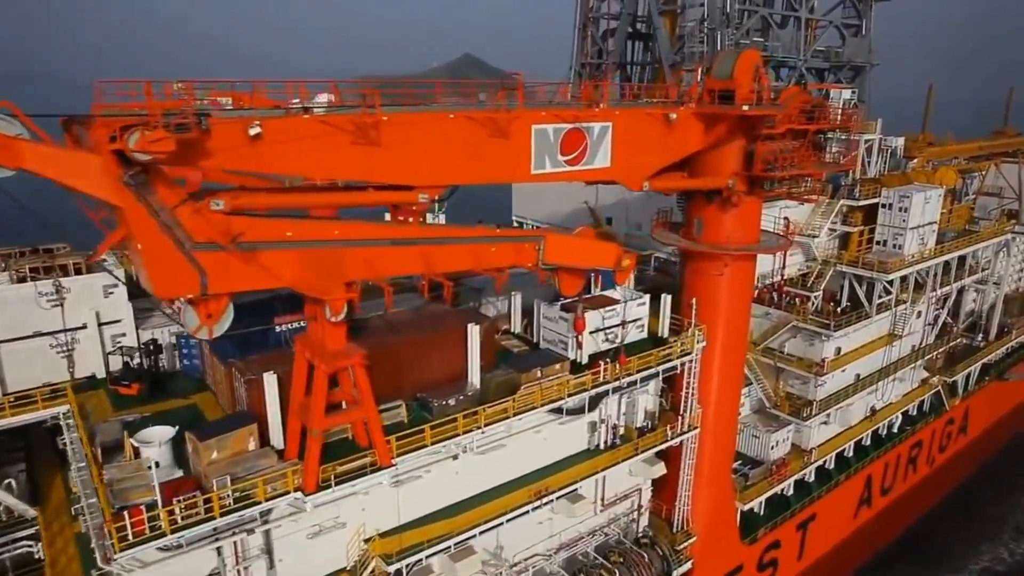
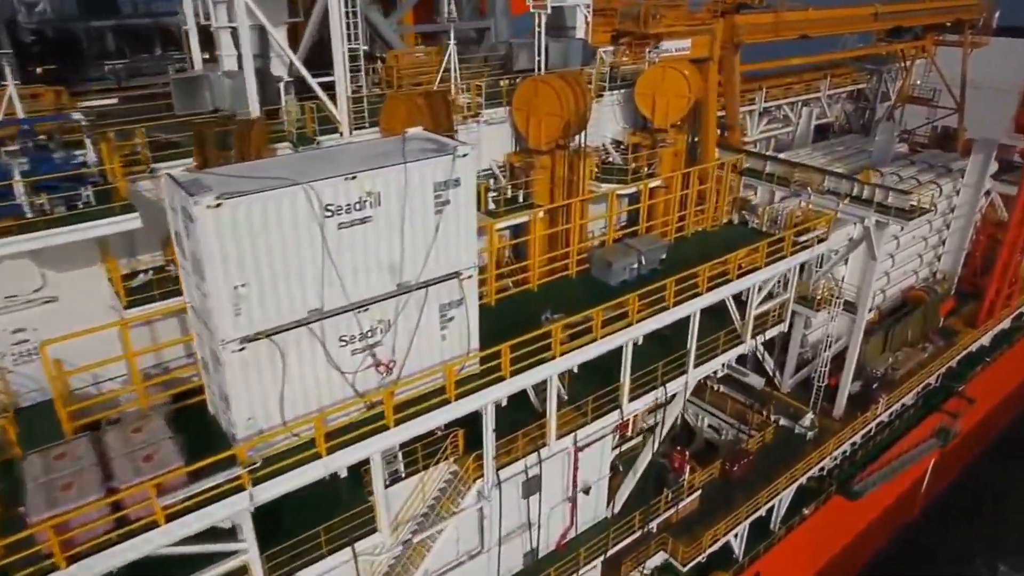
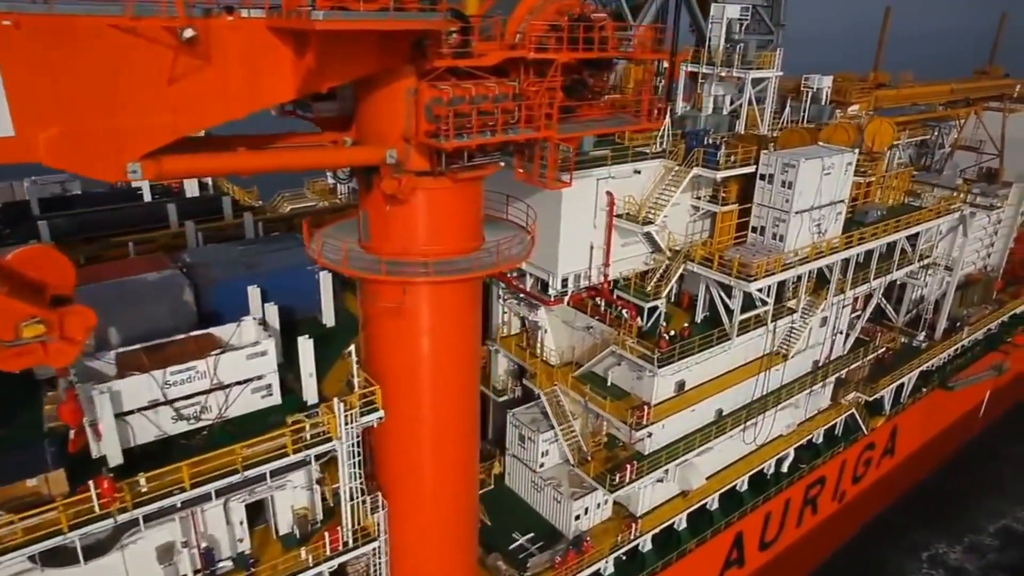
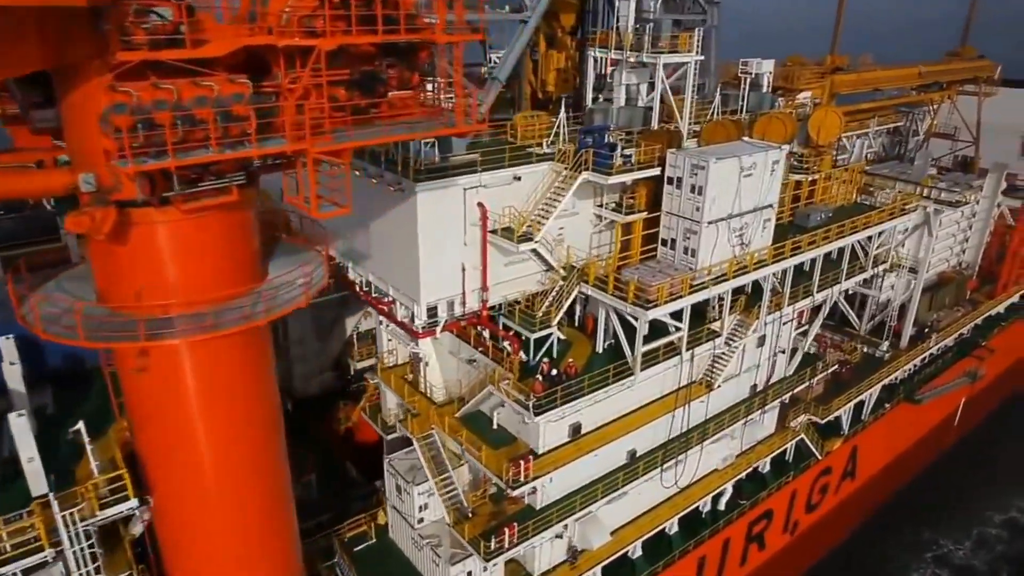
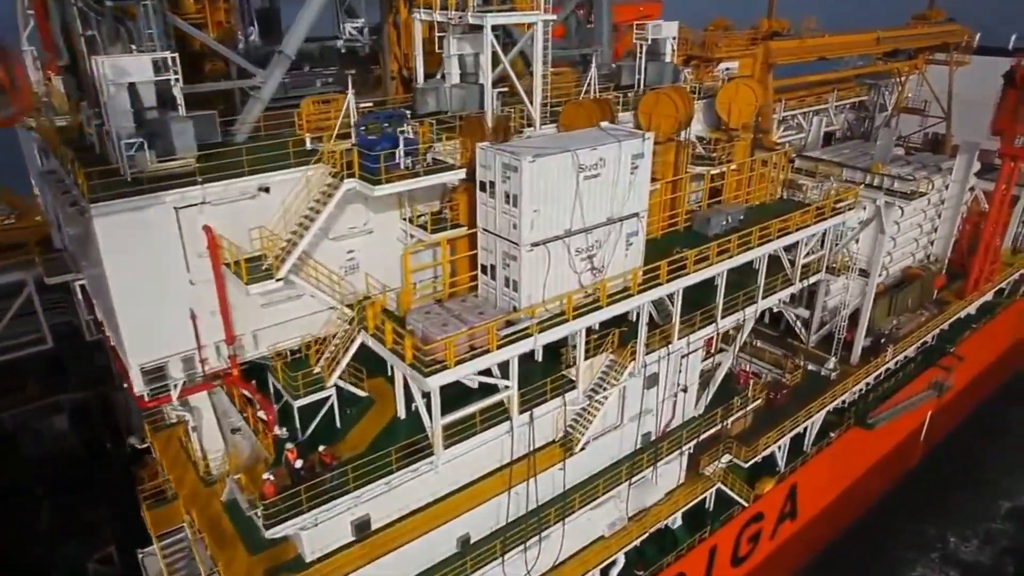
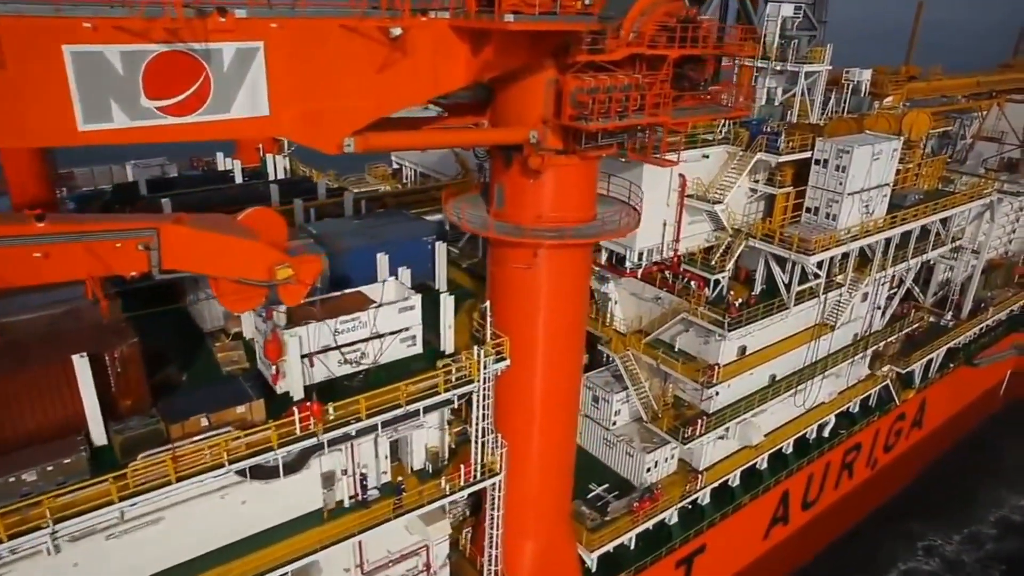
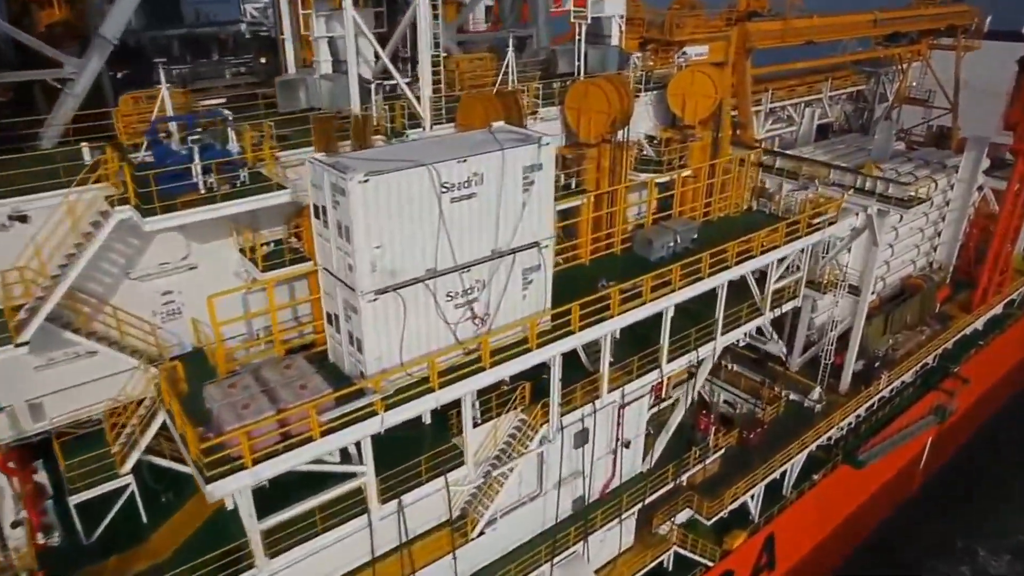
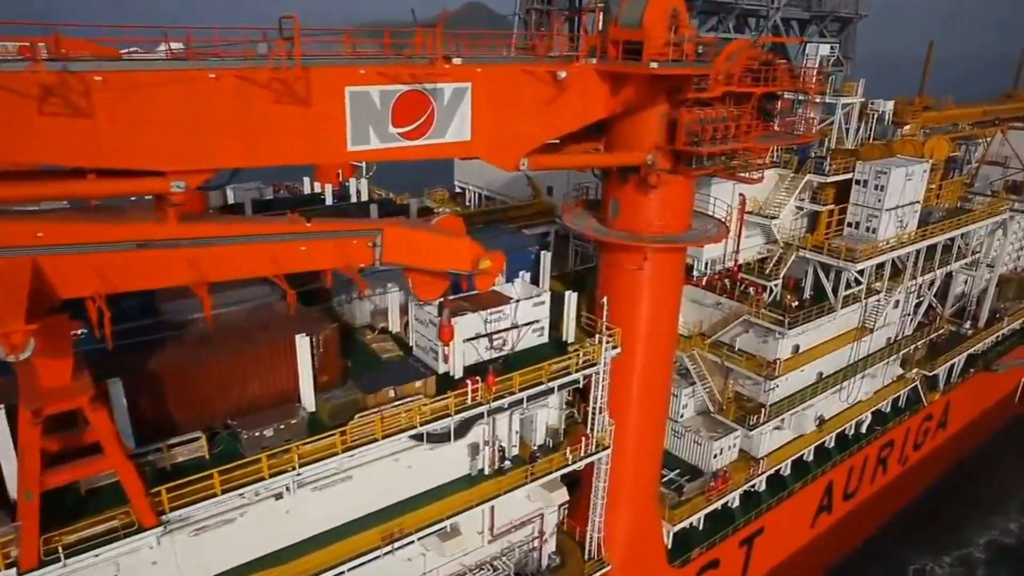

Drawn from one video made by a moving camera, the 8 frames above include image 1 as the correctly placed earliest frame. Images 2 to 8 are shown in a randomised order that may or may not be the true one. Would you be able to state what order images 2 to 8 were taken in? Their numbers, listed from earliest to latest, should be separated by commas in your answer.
8, 6, 3, 4, 5, 7, 2
